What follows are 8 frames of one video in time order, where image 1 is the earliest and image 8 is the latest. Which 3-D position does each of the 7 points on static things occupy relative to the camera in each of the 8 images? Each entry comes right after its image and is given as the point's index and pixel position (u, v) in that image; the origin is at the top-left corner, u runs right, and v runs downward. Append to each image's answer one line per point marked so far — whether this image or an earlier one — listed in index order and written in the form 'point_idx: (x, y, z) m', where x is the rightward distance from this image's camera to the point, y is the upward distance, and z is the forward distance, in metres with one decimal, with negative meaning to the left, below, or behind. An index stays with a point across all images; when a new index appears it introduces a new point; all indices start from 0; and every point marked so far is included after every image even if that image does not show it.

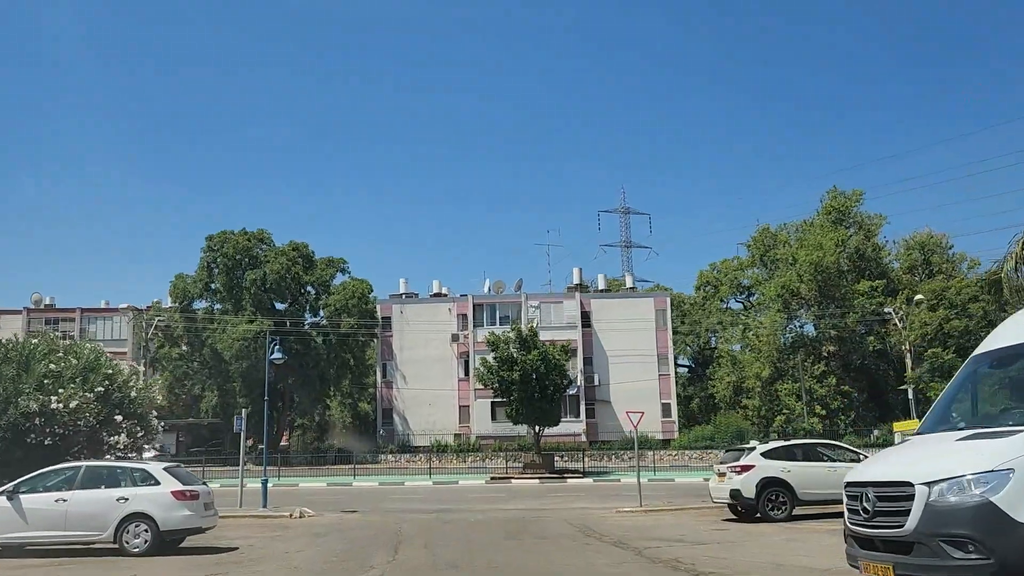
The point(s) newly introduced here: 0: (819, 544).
0: (+5.0, -4.2, +13.2) m
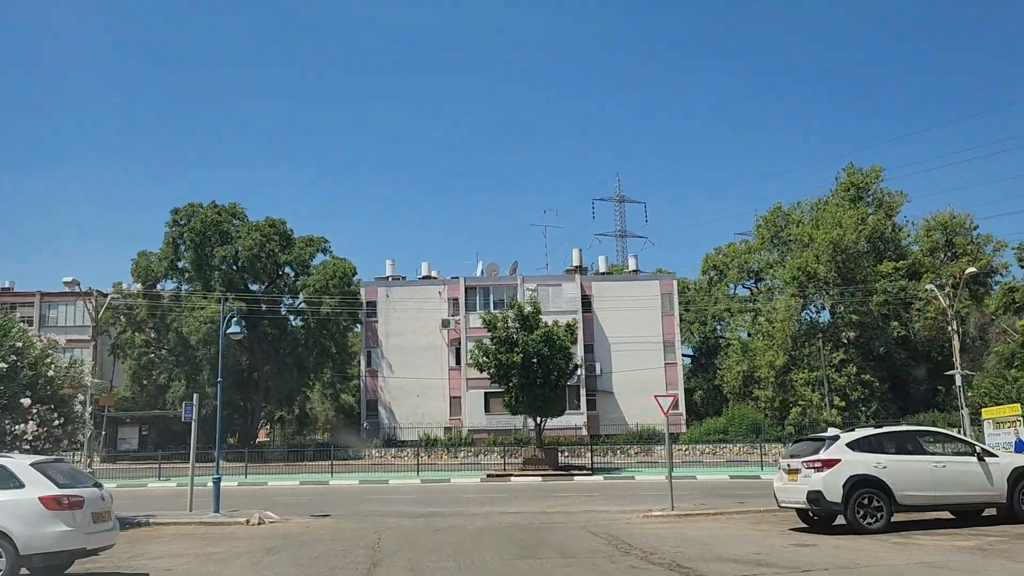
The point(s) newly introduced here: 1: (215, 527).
0: (+5.3, -3.3, +9.4) m
1: (-6.6, -5.3, +17.8) m
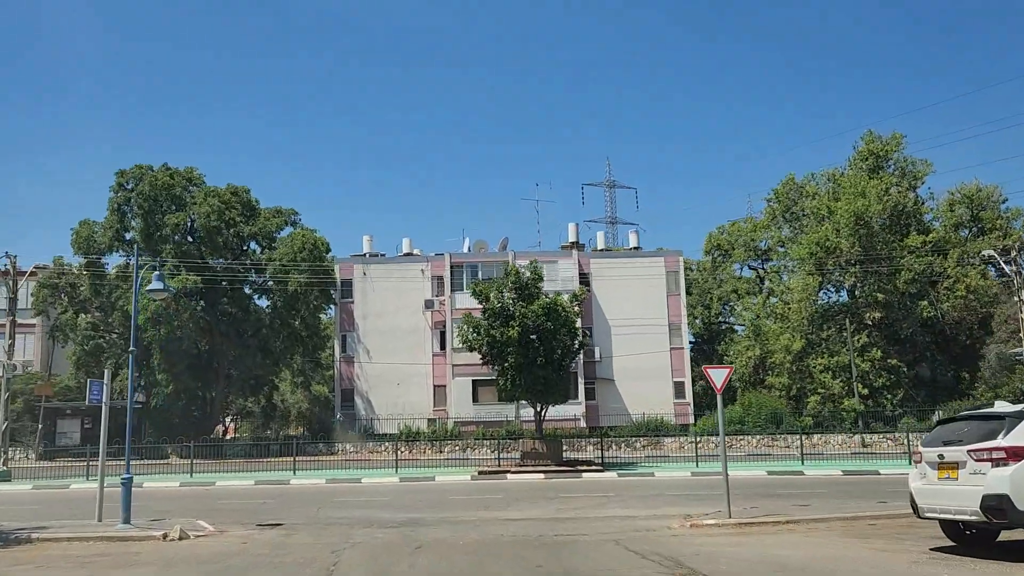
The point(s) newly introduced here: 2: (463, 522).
0: (+5.5, -2.2, +5.1) m
1: (-6.5, -4.3, +13.3) m
2: (-1.0, -4.7, +16.1) m
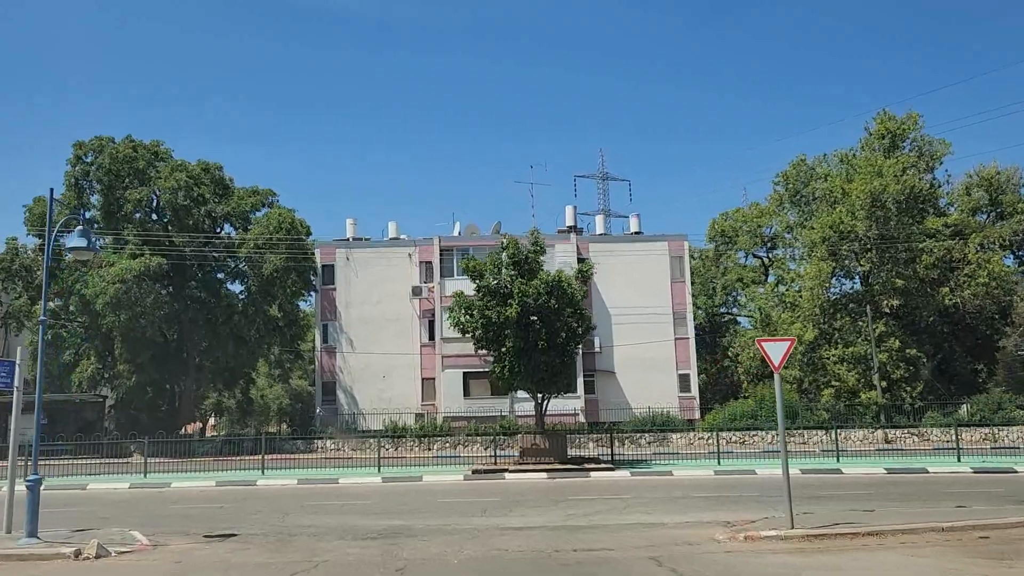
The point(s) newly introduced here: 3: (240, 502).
0: (+5.8, -1.6, +2.4) m
1: (-6.4, -3.6, +10.4) m
2: (-0.9, -4.0, +13.2) m
3: (-6.1, -4.8, +18.1) m
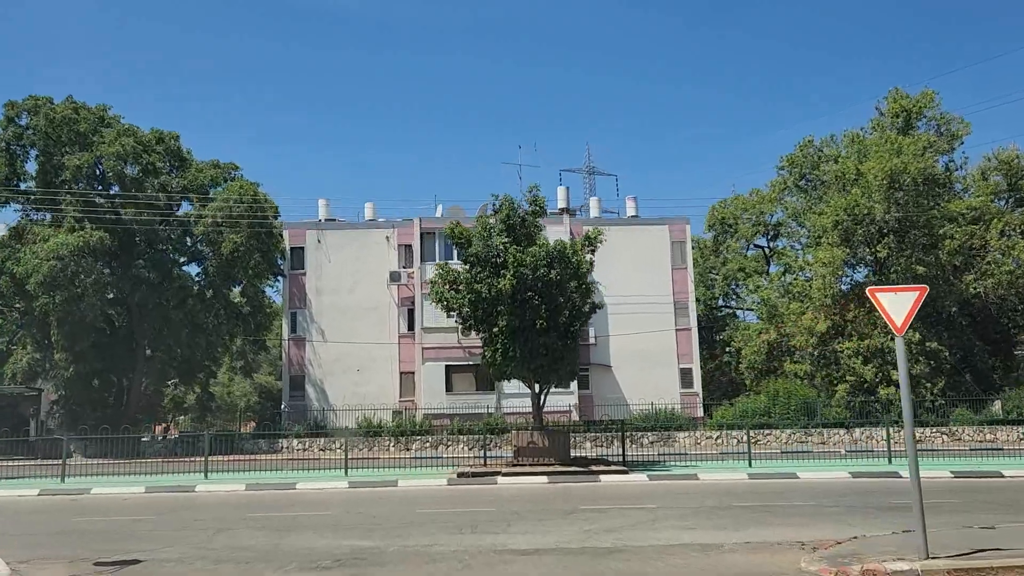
0: (+6.1, -0.9, -0.9) m
1: (-6.3, -2.8, +6.8) m
2: (-0.9, -3.3, +9.8) m
3: (-6.2, -4.1, +14.6) m
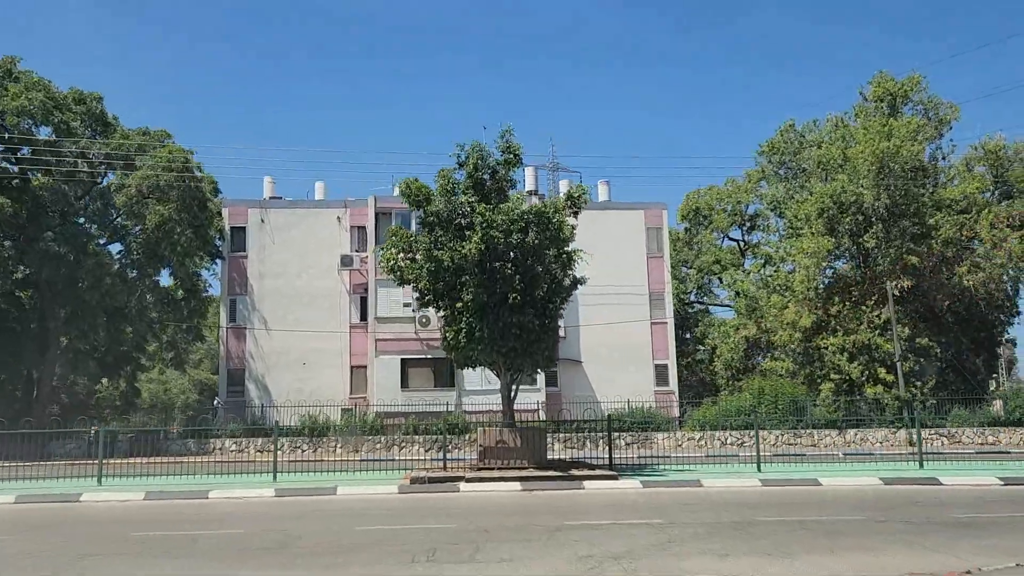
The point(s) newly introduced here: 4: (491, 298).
0: (+6.4, -0.3, -3.6) m
1: (-6.4, -2.1, +3.5) m
2: (-1.1, -2.7, +6.7) m
3: (-6.7, -3.4, +11.2) m
4: (-0.4, -0.2, +15.1) m
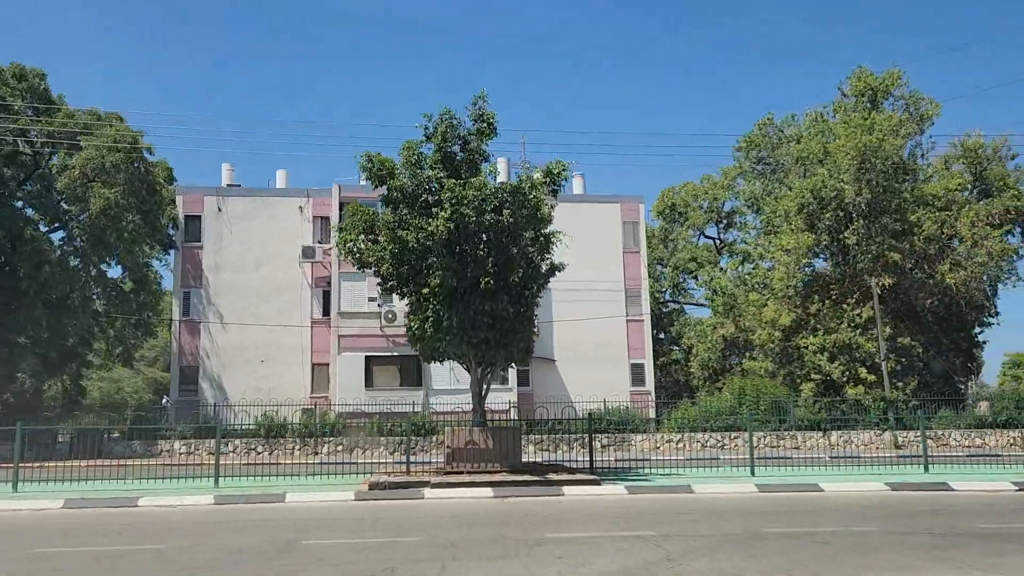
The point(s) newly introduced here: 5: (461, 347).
0: (+6.6, 0.0, -4.8) m
1: (-6.4, -1.7, +1.8) m
2: (-1.3, -2.4, +5.2) m
3: (-7.0, -3.1, +9.5) m
4: (-0.9, +0.1, +13.7) m
5: (-0.9, -1.0, +13.8) m
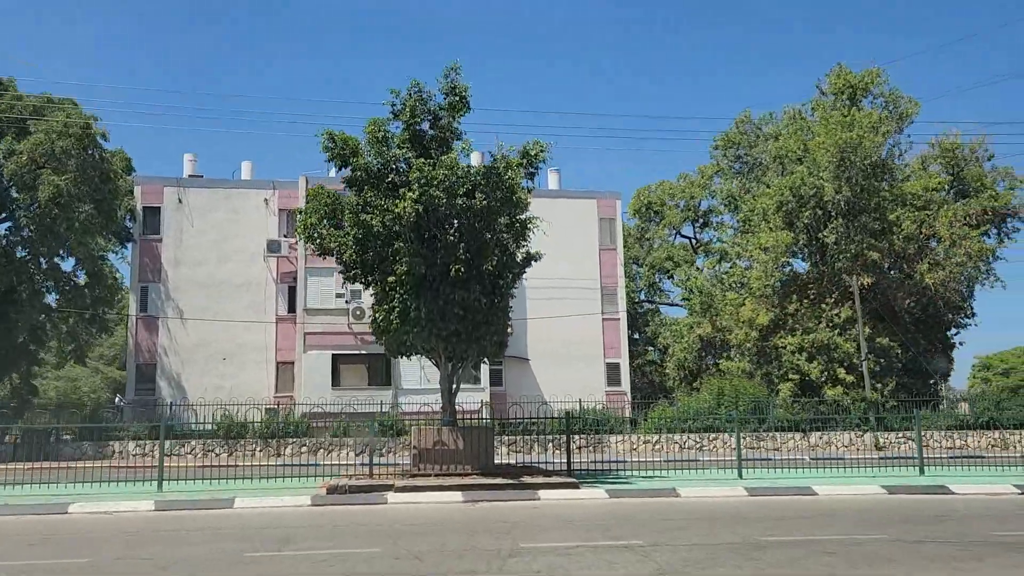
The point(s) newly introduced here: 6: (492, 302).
0: (+6.8, +0.2, -5.6) m
1: (-6.4, -1.5, +0.6) m
2: (-1.4, -2.1, +4.2) m
3: (-7.3, -2.8, +8.3) m
4: (-1.3, +0.3, +12.7) m
5: (-1.3, -0.8, +12.8) m
6: (-0.3, -0.3, +13.1) m
